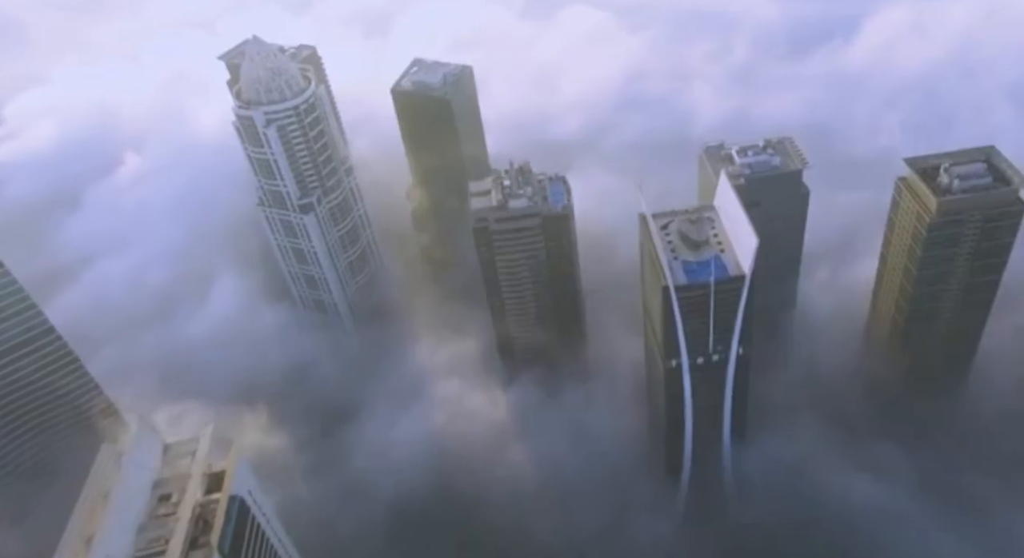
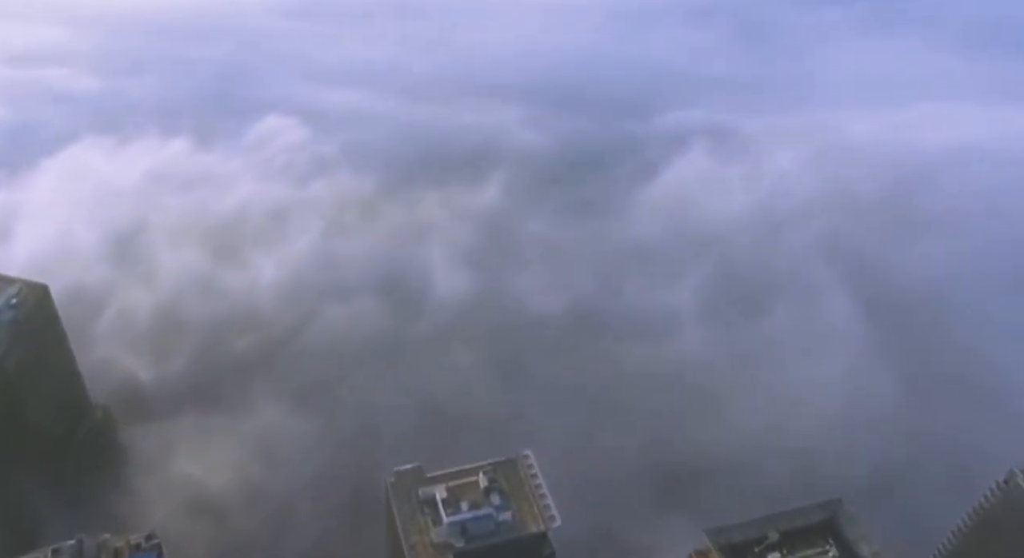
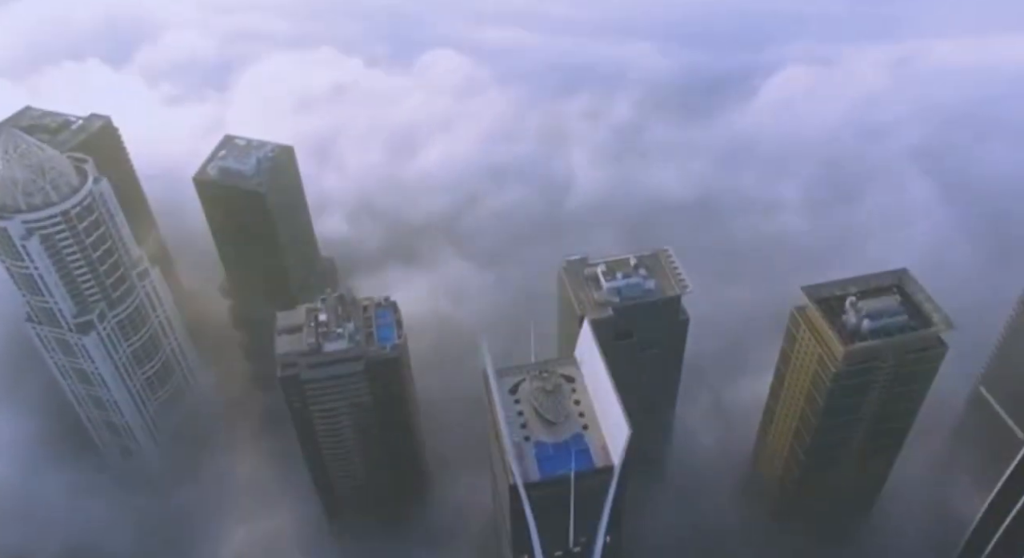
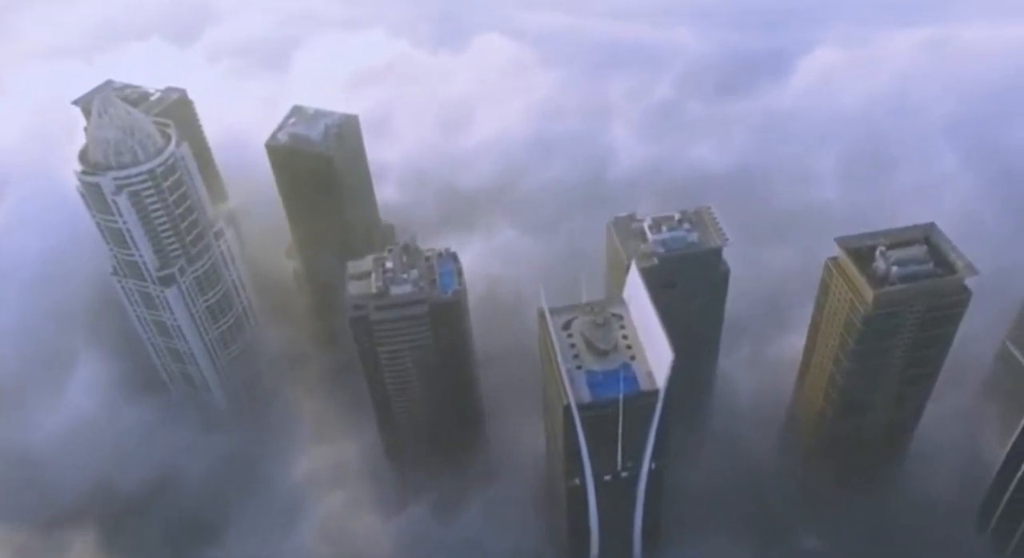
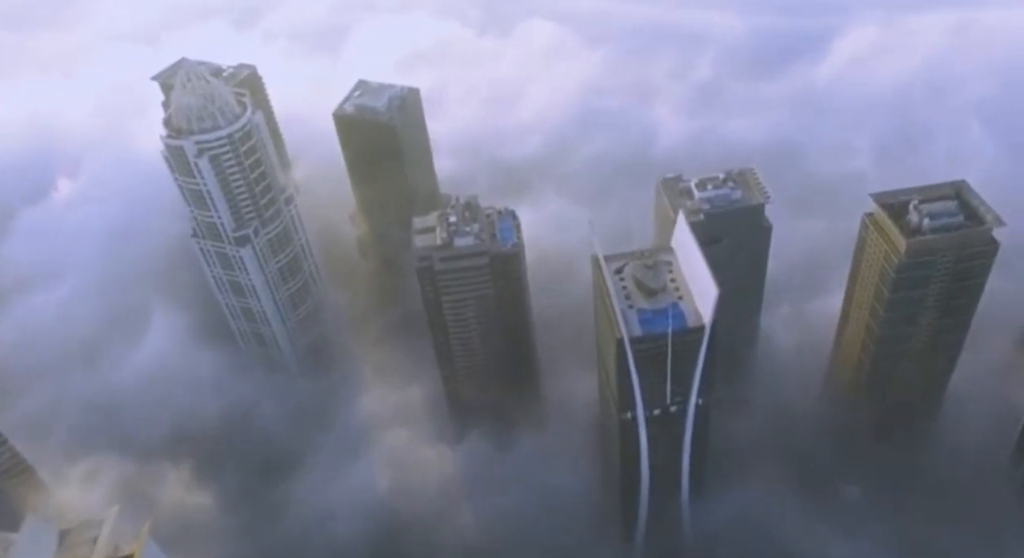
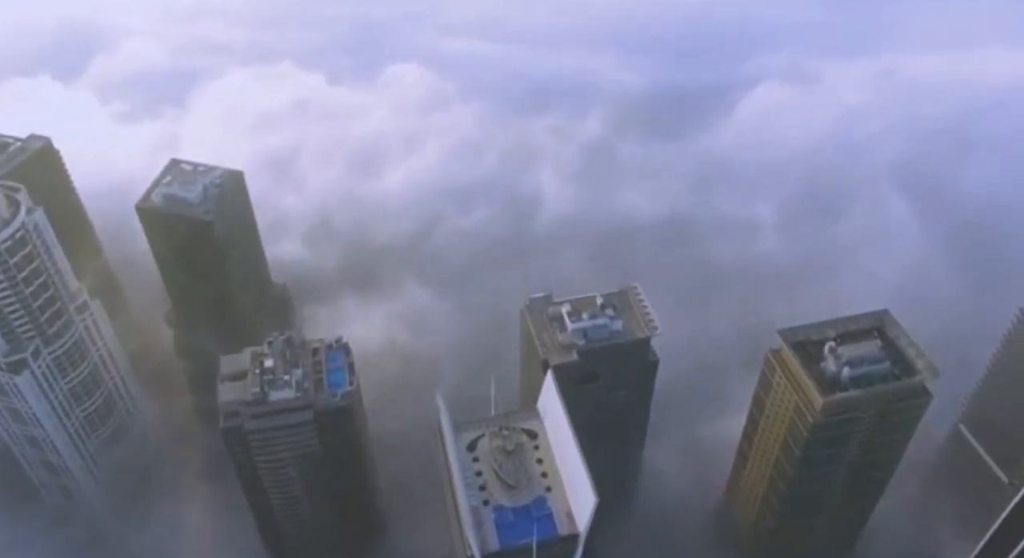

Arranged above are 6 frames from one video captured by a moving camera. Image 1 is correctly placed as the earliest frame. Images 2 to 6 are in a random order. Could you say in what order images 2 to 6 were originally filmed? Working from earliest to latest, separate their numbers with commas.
5, 4, 3, 6, 2
